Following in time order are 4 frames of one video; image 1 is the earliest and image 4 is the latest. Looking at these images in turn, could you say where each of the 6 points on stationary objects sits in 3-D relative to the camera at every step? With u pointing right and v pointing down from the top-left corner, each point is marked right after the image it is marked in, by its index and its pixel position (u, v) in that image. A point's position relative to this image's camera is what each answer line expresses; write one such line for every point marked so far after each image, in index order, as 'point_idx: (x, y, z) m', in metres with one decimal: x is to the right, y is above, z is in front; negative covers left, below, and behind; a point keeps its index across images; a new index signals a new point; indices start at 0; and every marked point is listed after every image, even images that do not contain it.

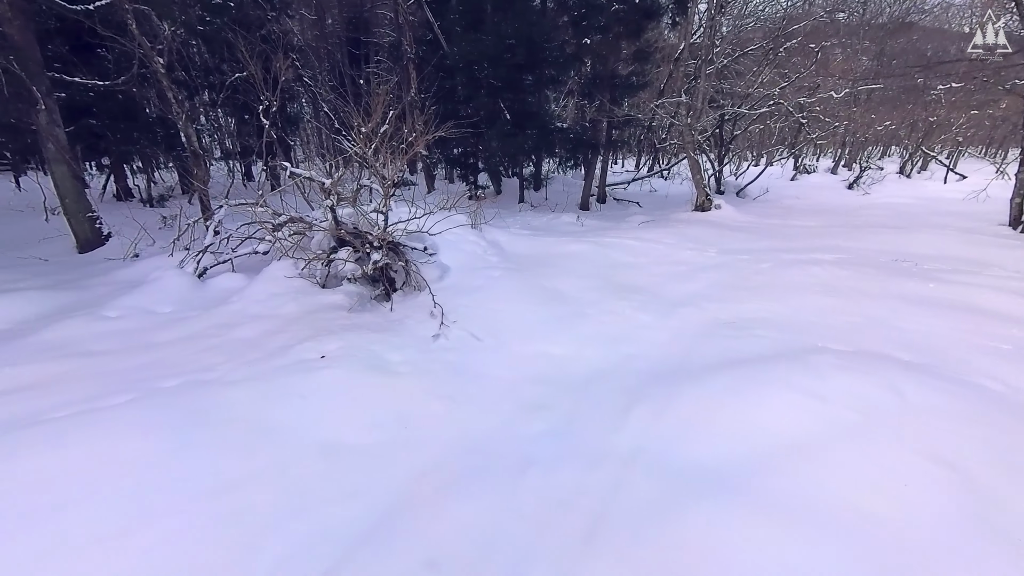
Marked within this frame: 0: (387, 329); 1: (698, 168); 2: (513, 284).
0: (-1.3, -0.4, +4.3) m
1: (+5.7, +3.7, +12.5) m
2: (0.0, 0.0, +5.5) m
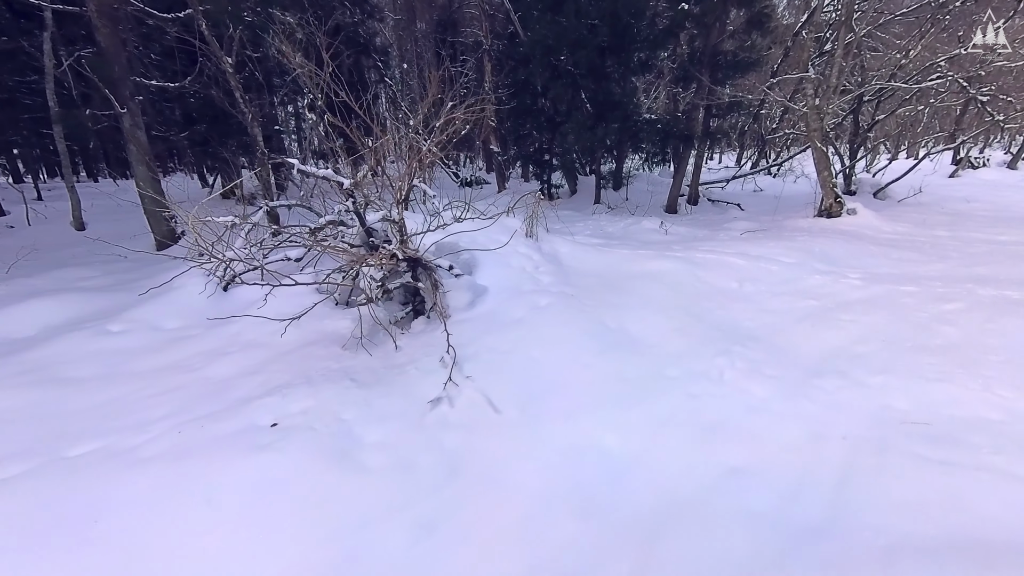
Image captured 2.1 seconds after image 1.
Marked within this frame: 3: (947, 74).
0: (-1.1, -0.7, +3.2) m
1: (+7.6, +3.0, +9.8) m
2: (+0.5, -0.3, +4.1) m
3: (+11.2, +5.5, +10.3) m
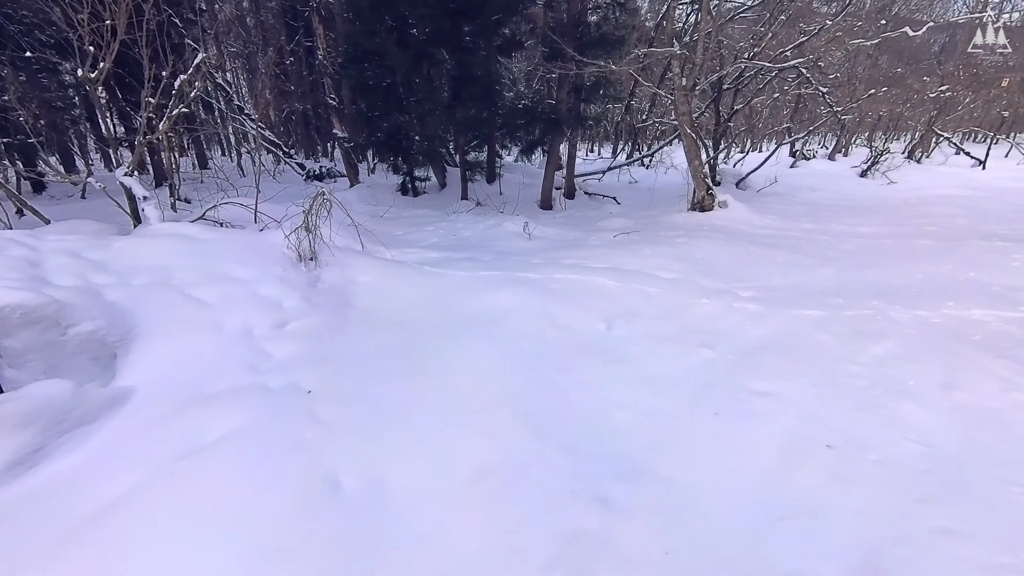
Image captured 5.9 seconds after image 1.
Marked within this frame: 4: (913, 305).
0: (-2.5, -1.4, +0.6) m
1: (+4.1, +3.0, +8.9) m
2: (-1.3, -0.9, +1.8) m
3: (+7.3, +5.7, +10.1) m
4: (+3.9, -0.2, +3.9) m
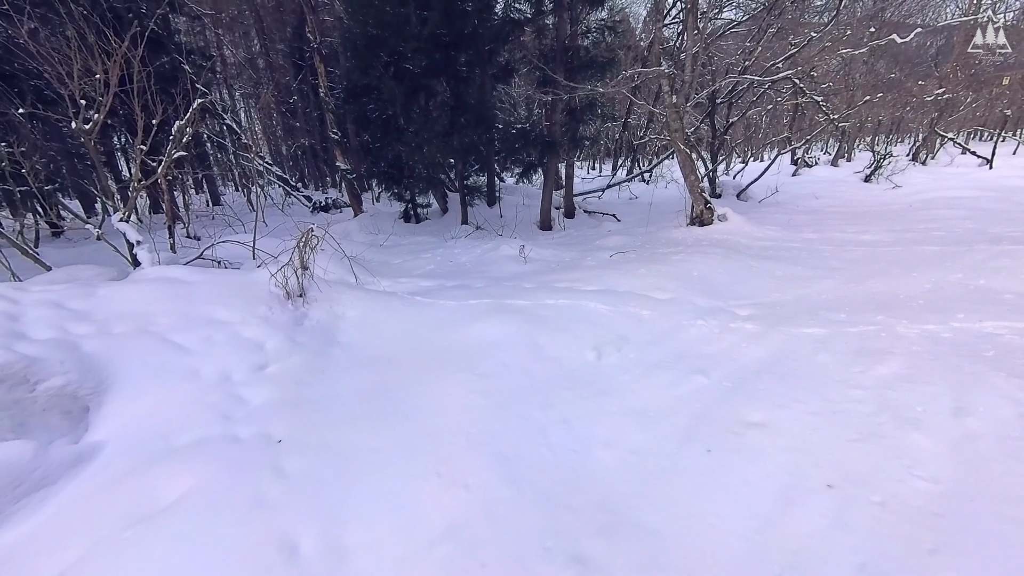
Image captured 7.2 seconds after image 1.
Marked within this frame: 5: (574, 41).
0: (-2.7, -1.7, +0.5) m
1: (+3.9, +2.7, +8.9) m
2: (-1.4, -1.2, +1.7) m
3: (+7.1, +5.5, +10.1) m
4: (+3.8, -0.3, +3.8) m
5: (+1.5, +6.2, +10.3) m
